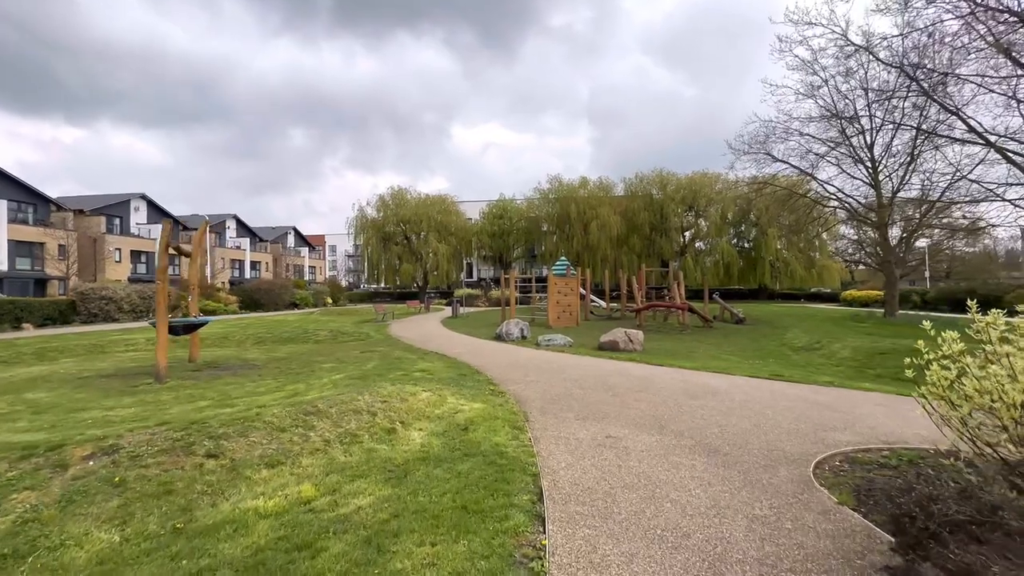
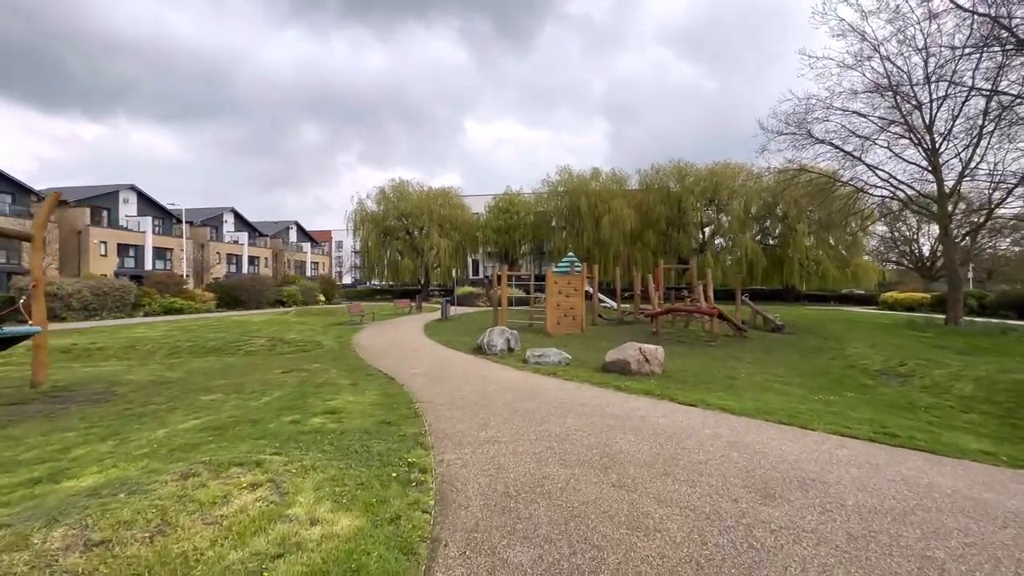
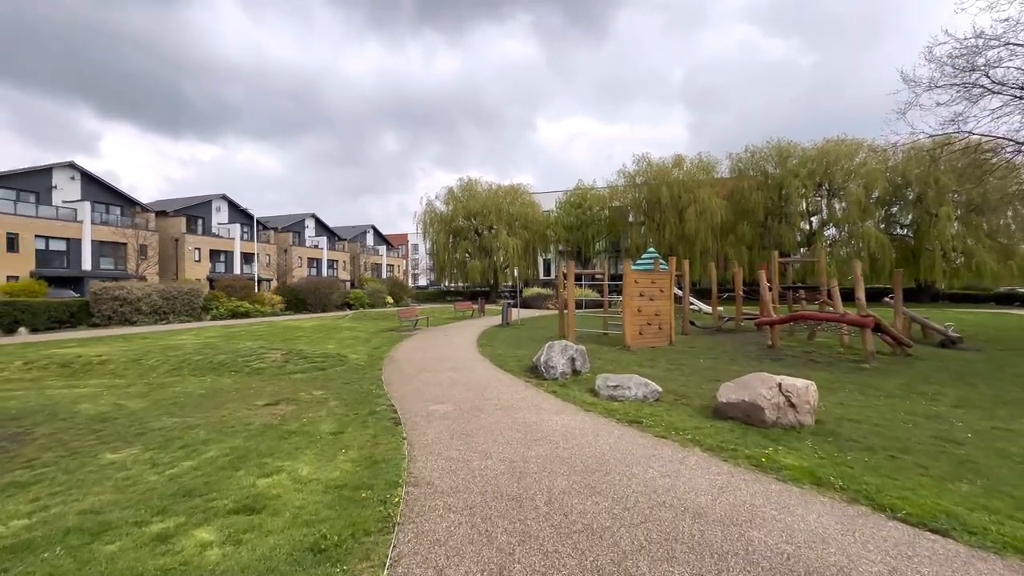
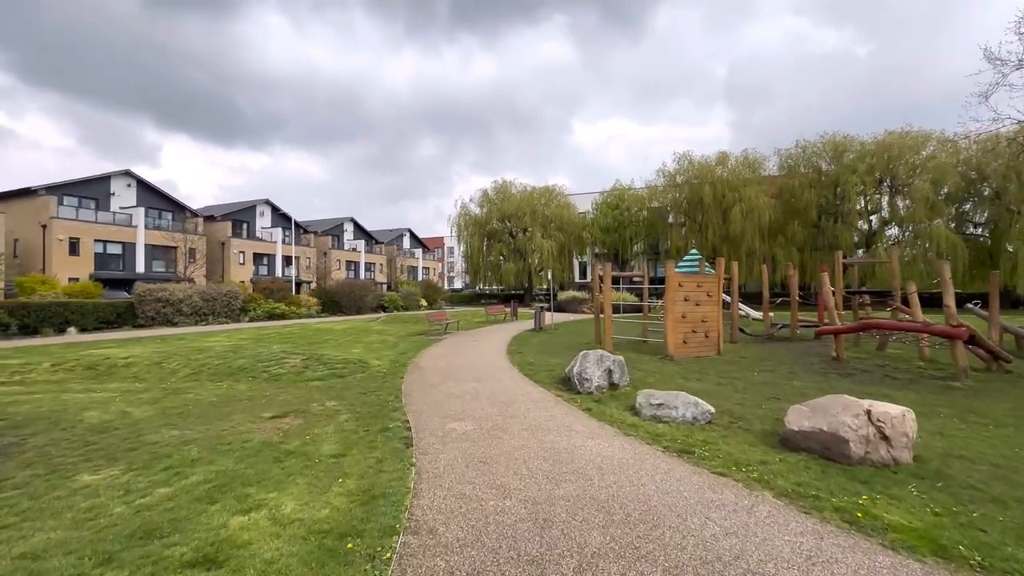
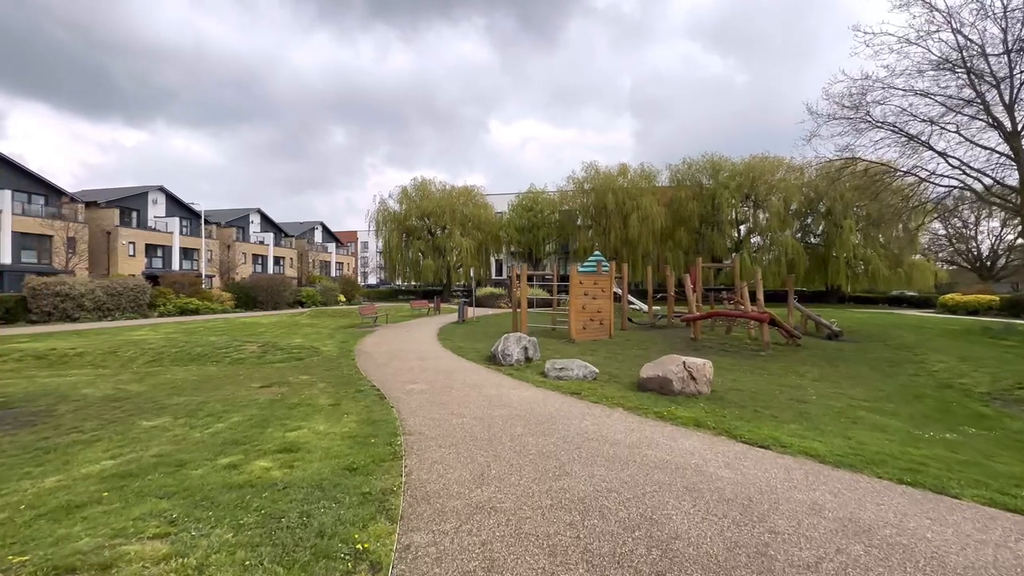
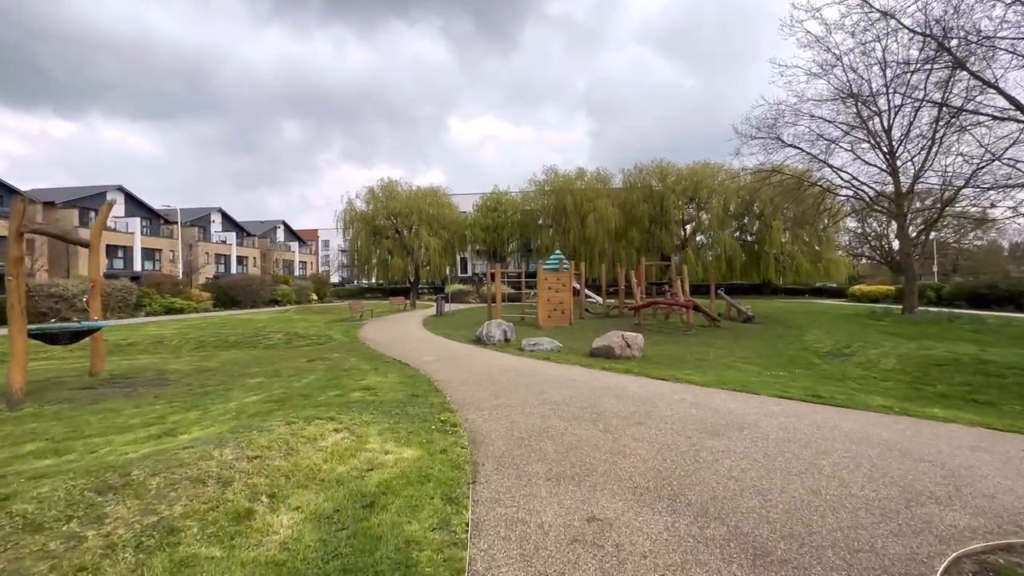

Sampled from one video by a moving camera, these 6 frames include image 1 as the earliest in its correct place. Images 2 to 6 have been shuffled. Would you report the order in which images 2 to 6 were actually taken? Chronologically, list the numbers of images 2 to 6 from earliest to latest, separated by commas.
6, 2, 5, 3, 4
